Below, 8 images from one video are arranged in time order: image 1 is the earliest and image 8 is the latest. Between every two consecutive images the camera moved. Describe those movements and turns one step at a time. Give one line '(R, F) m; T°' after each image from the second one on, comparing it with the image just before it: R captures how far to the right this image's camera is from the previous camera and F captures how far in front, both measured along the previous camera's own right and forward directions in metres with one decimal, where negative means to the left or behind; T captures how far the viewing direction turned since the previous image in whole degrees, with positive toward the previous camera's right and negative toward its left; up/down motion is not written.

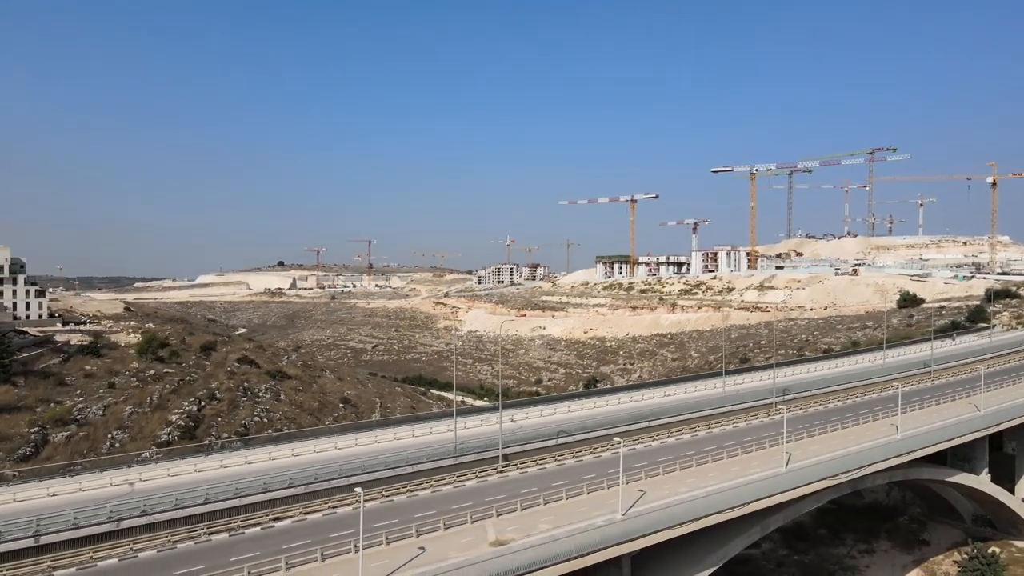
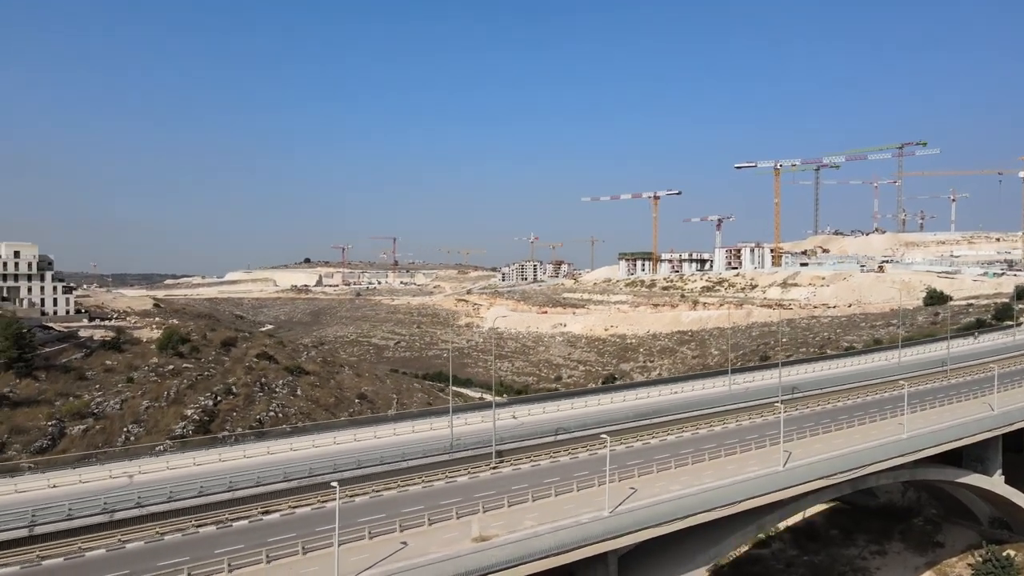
(+0.8, +0.1) m; -2°
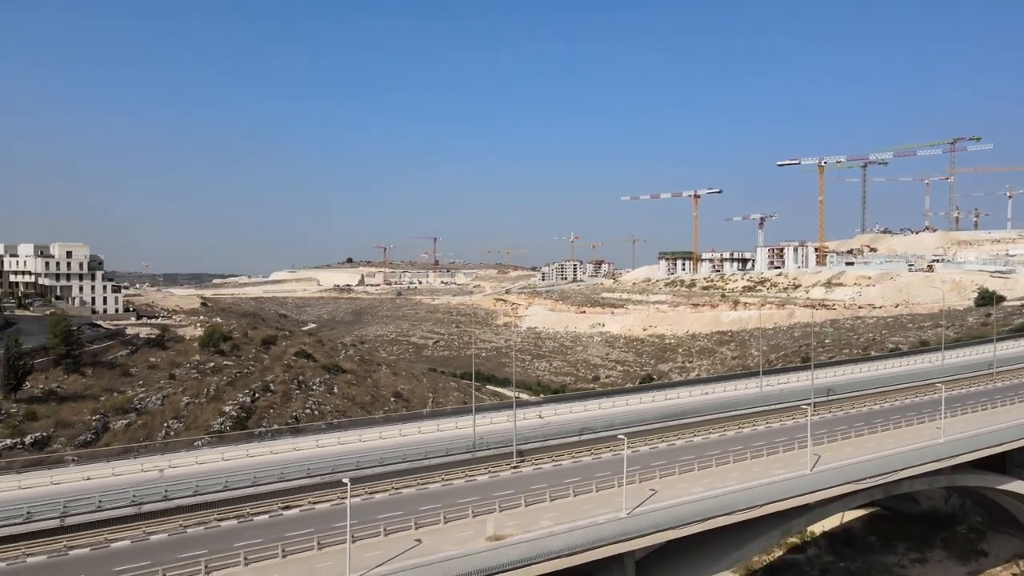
(+0.5, +0.1) m; -3°
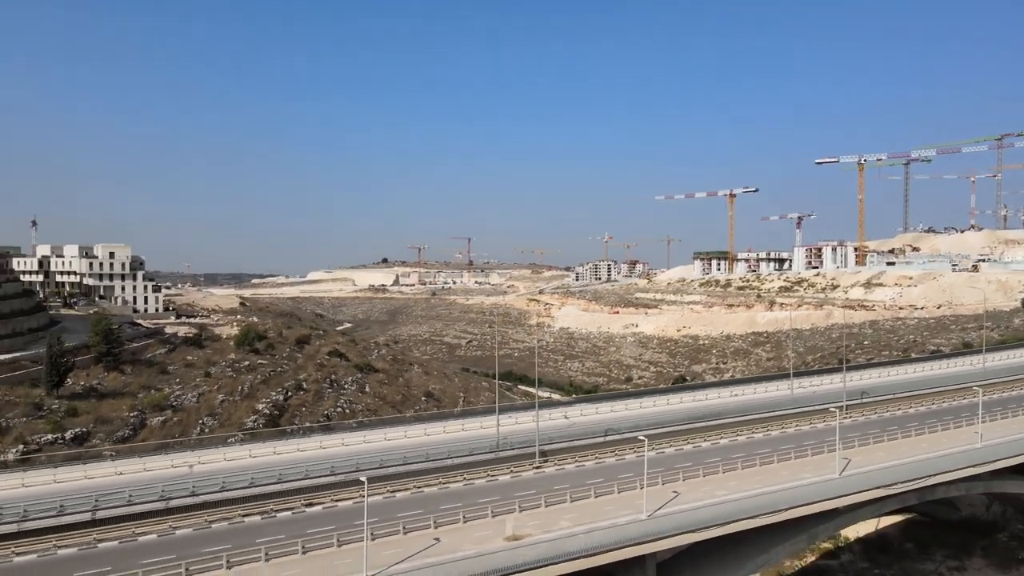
(+0.3, 0.0) m; -3°
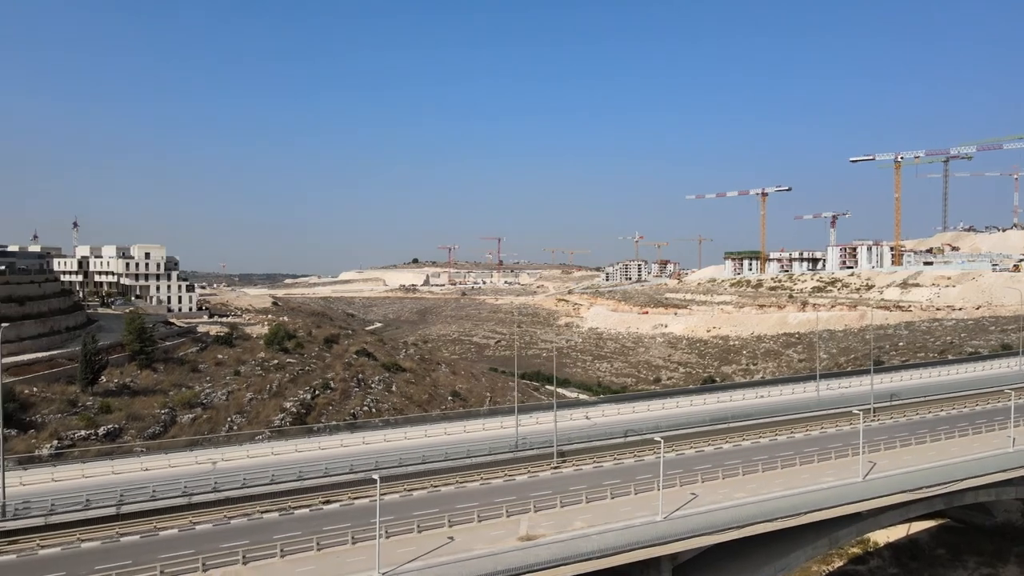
(+0.3, 0.0) m; -2°
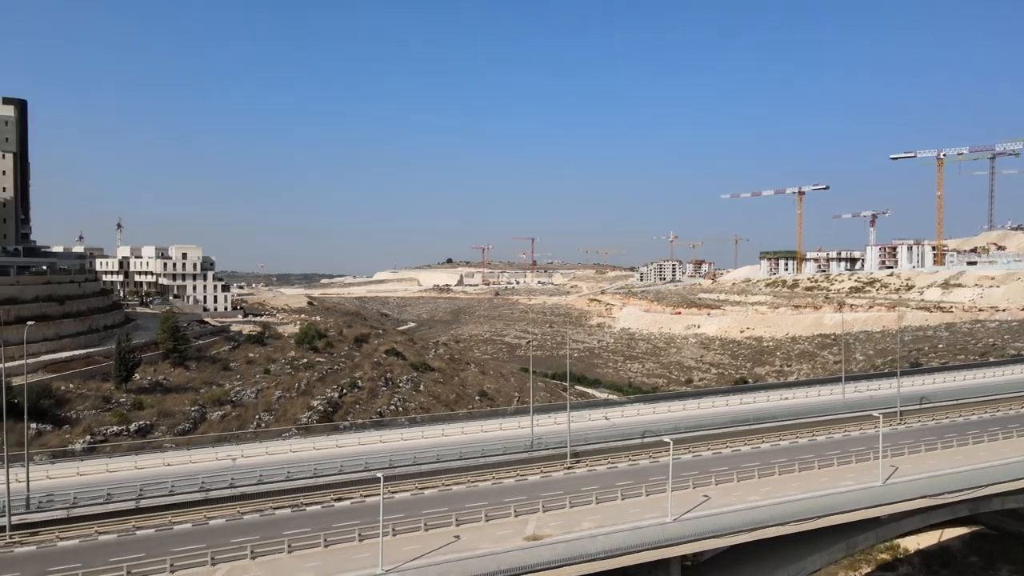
(+0.5, 0.0) m; -3°
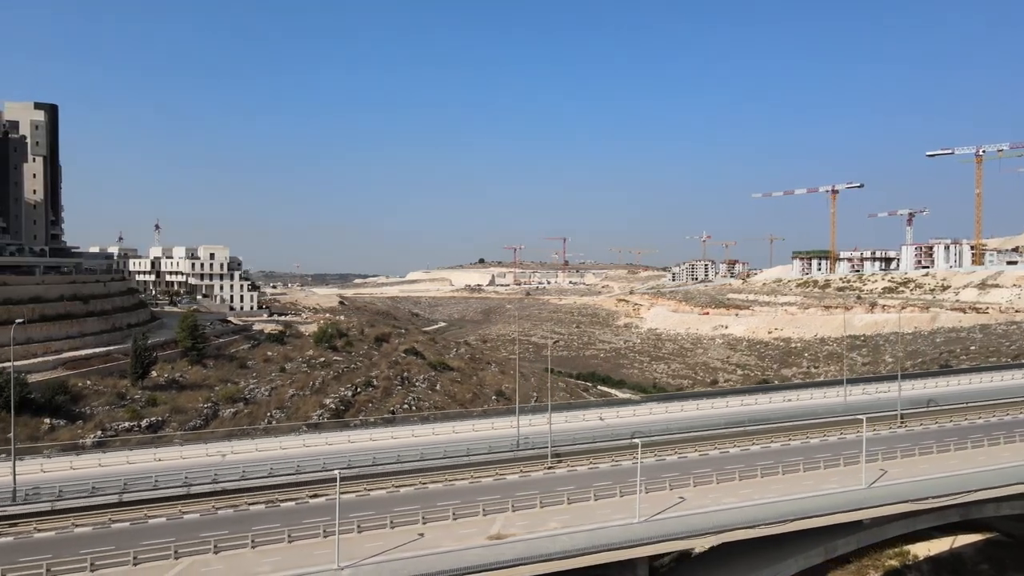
(+1.2, 0.0) m; -2°
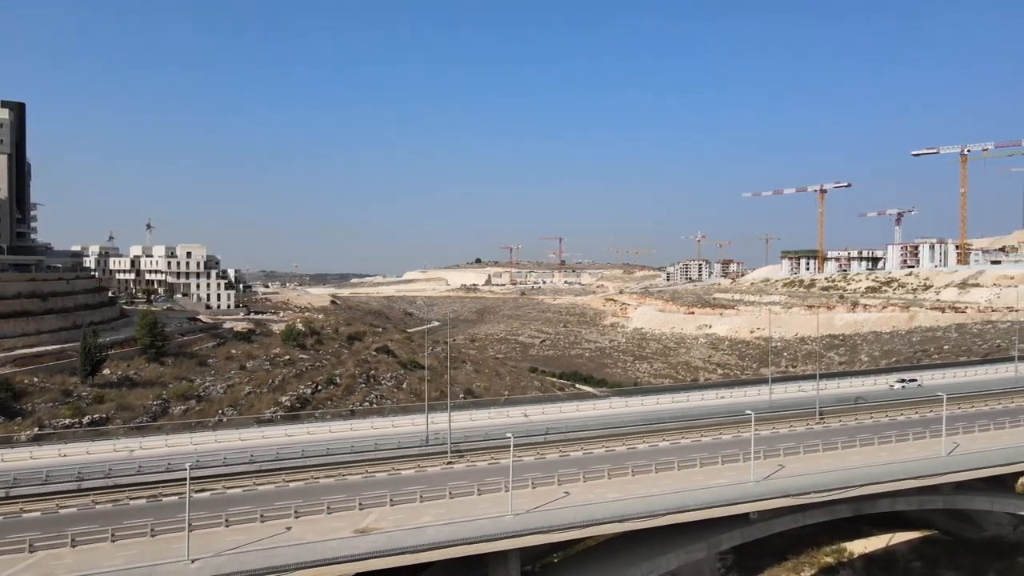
(+2.3, 0.0) m; +1°
